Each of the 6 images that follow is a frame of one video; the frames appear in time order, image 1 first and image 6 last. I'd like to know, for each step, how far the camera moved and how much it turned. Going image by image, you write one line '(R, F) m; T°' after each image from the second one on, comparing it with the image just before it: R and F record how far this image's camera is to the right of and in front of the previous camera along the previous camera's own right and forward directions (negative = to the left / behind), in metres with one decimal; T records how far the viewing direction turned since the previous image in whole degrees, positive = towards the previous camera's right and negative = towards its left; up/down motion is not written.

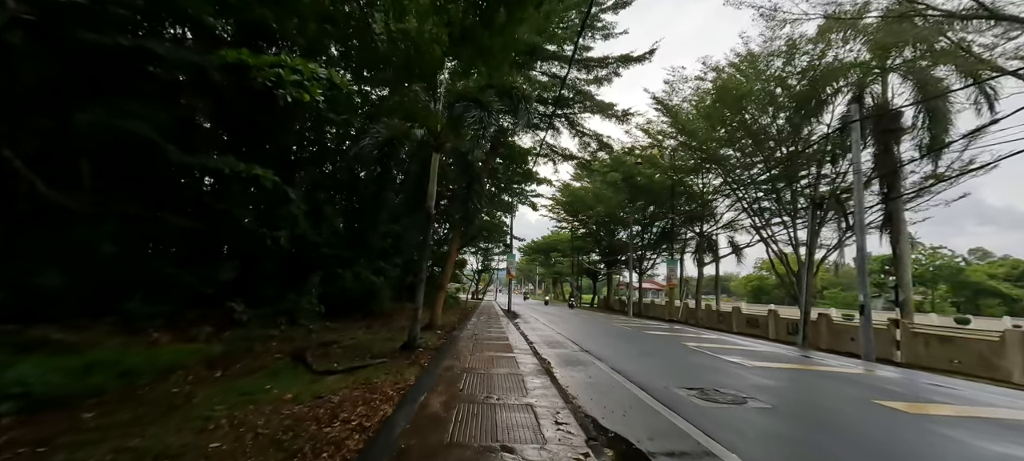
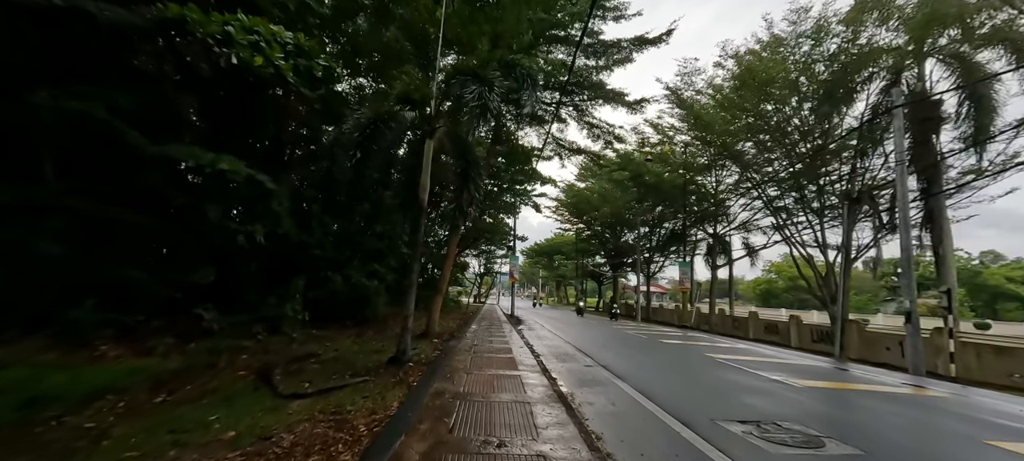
(0.0, +1.0) m; 0°
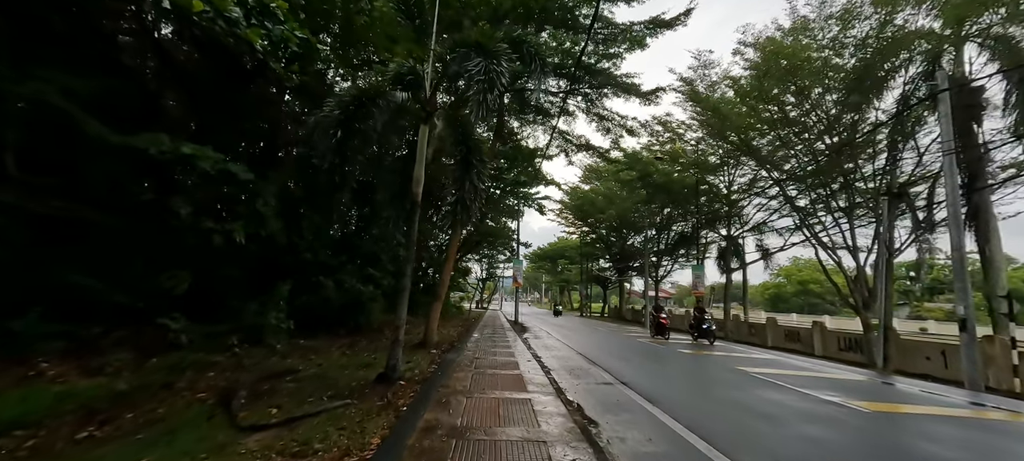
(-0.1, +0.9) m; 0°
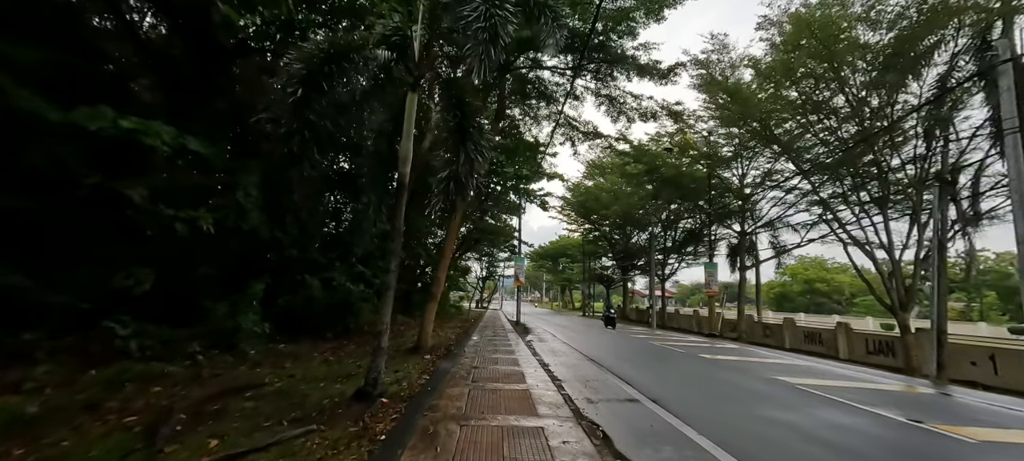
(-0.1, +1.0) m; 0°
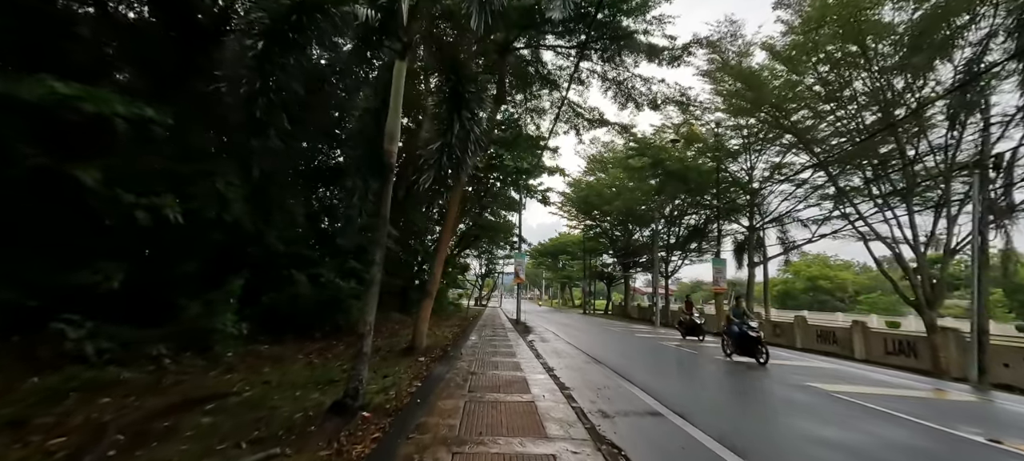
(0.0, +0.7) m; 0°
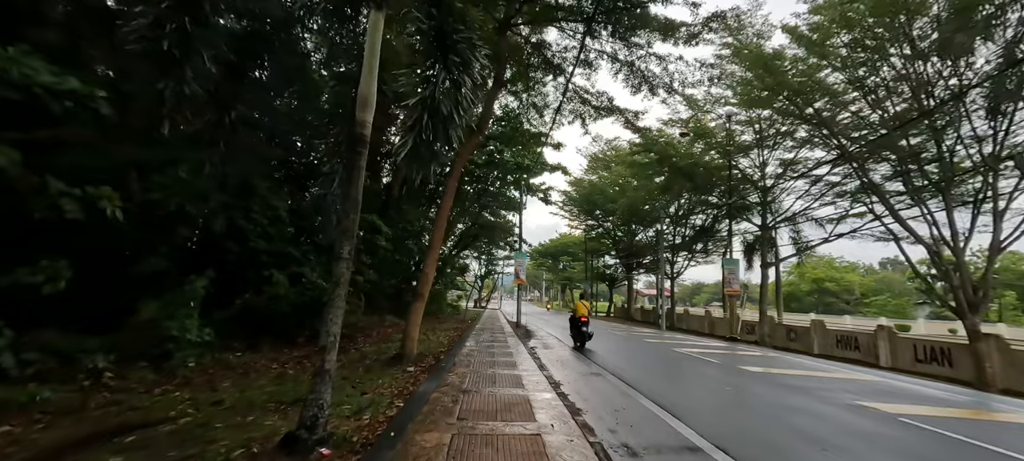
(0.0, +0.9) m; 0°
